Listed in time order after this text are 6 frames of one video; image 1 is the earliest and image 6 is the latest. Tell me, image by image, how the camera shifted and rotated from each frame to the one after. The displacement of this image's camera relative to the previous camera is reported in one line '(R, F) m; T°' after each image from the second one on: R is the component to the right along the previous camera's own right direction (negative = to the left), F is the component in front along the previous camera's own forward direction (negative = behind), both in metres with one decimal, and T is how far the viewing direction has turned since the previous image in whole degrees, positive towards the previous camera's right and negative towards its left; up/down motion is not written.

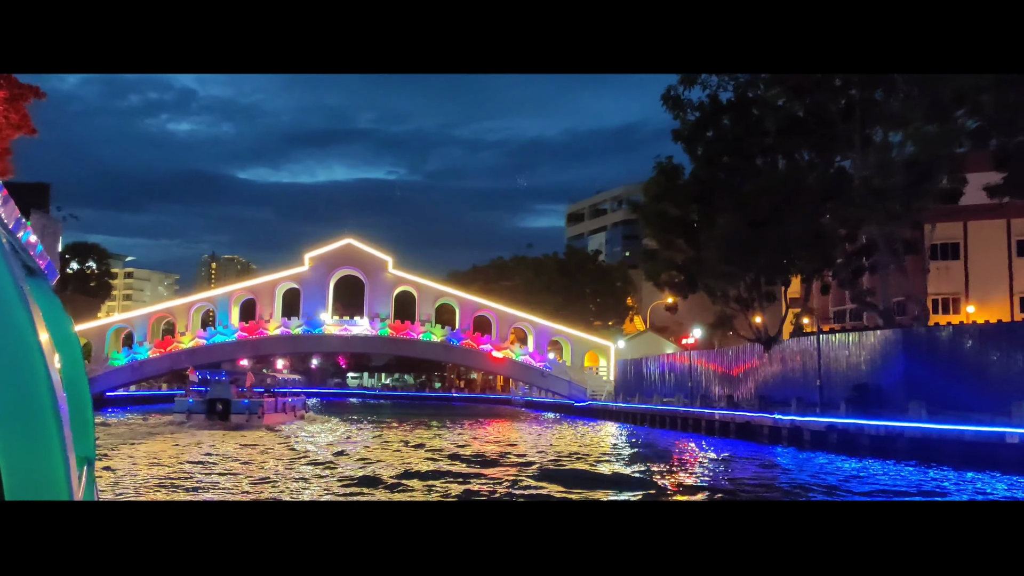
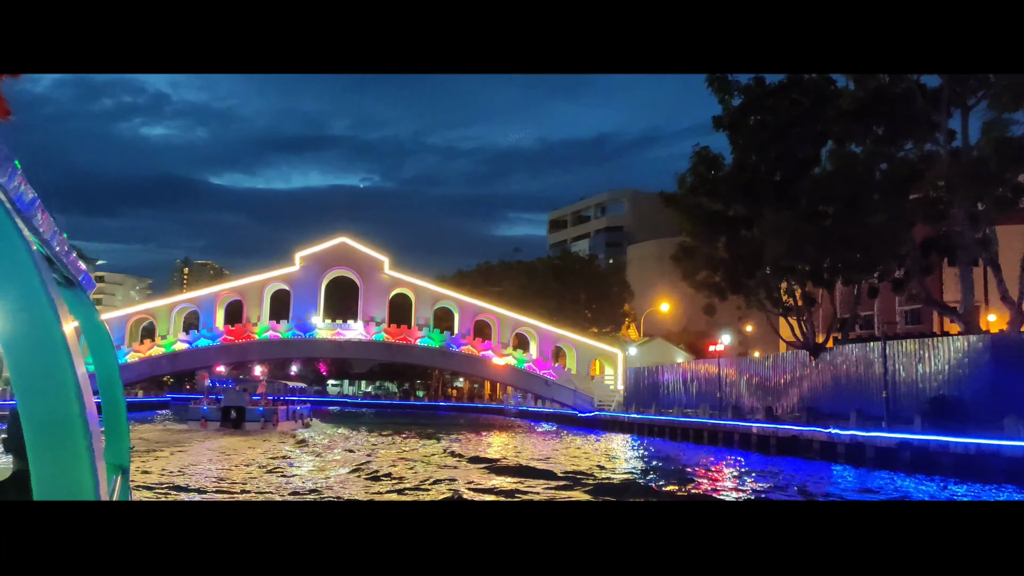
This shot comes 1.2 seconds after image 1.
(-1.2, +2.2) m; +2°
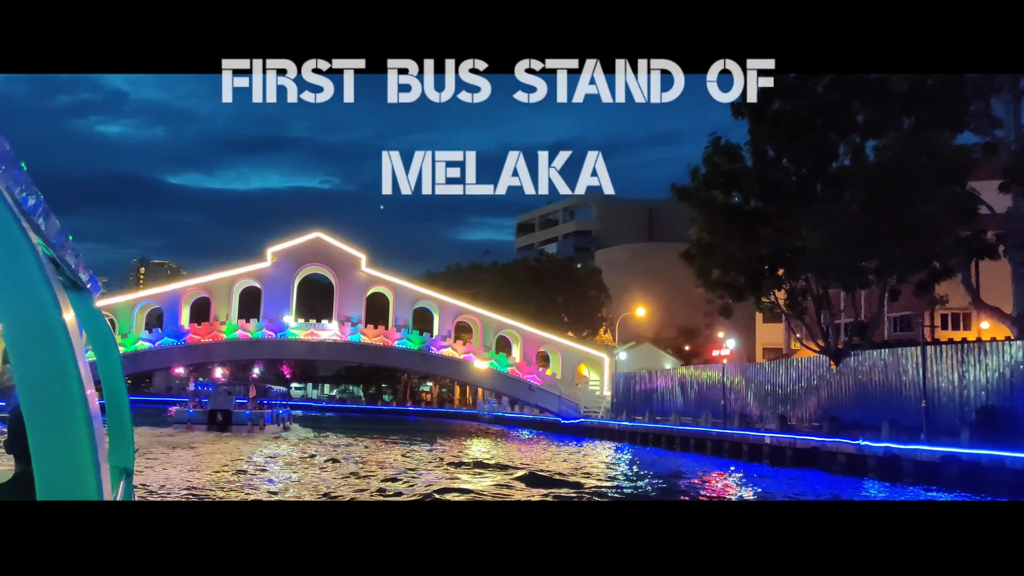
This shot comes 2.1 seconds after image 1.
(-0.9, +1.7) m; +2°
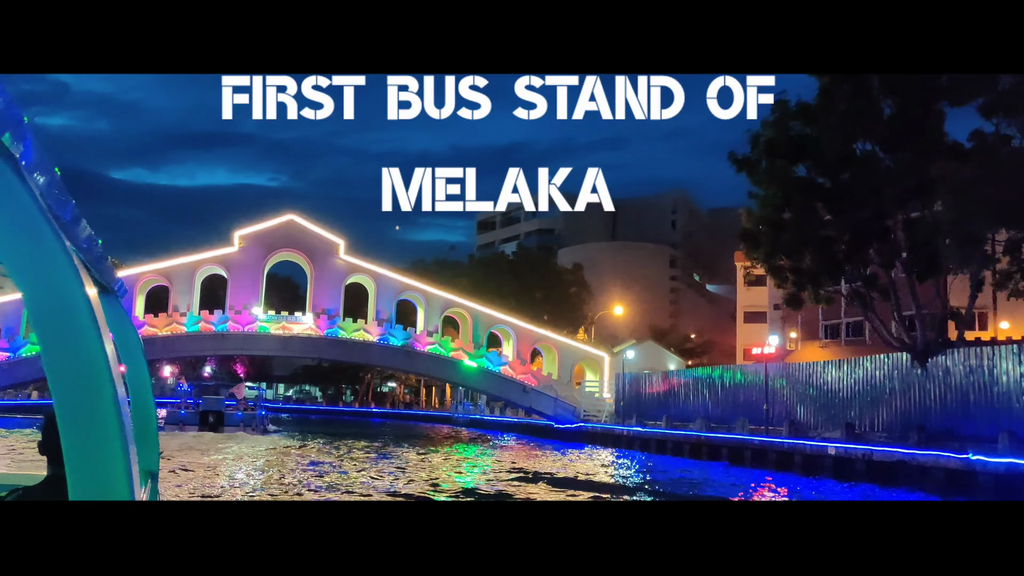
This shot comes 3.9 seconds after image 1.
(-1.6, +3.4) m; +3°
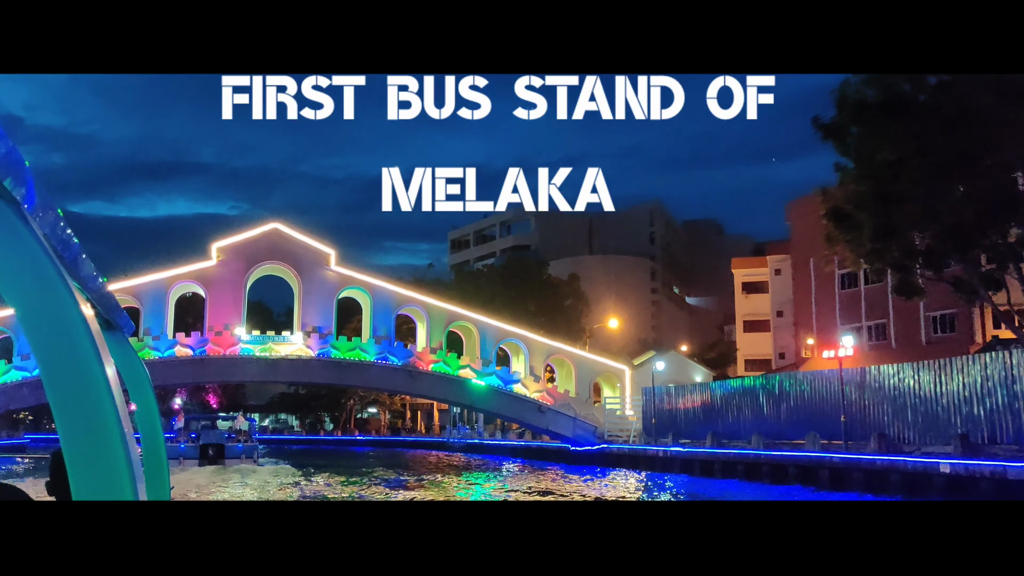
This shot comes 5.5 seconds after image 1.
(-1.5, +3.3) m; +2°
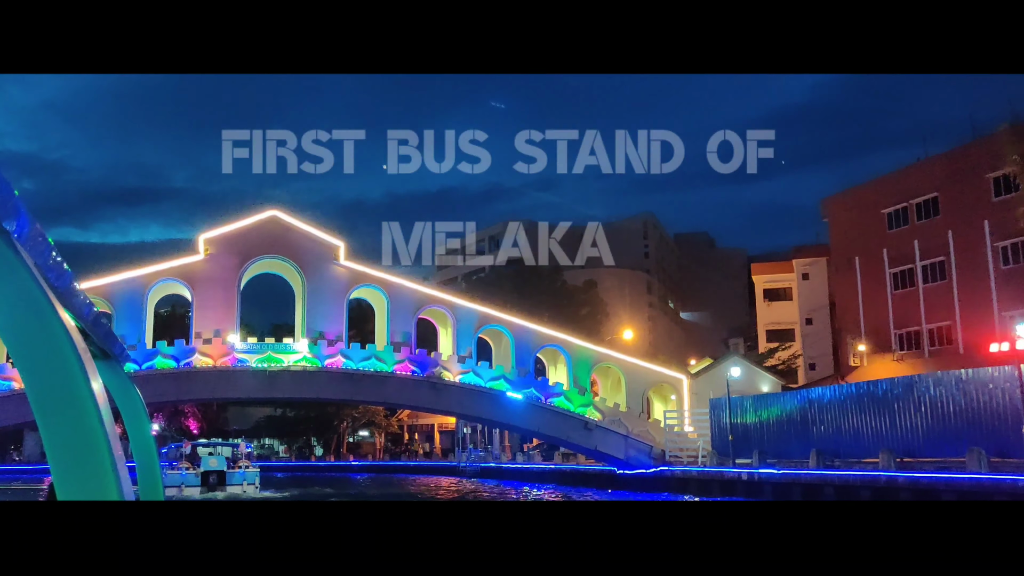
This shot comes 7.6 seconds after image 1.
(-1.8, +4.5) m; +1°
